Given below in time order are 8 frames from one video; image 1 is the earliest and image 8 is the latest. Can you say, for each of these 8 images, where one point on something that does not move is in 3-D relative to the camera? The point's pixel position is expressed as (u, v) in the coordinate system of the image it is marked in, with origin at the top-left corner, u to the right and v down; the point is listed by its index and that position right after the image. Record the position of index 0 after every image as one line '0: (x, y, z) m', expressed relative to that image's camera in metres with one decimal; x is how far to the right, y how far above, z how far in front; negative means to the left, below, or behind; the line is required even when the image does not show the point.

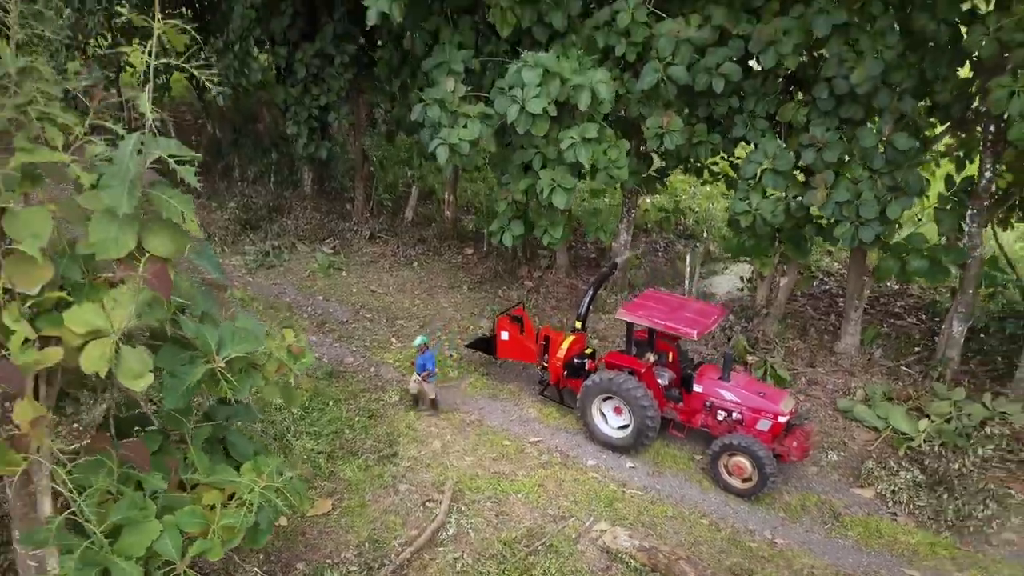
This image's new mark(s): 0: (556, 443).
0: (+0.3, -1.0, +5.3) m
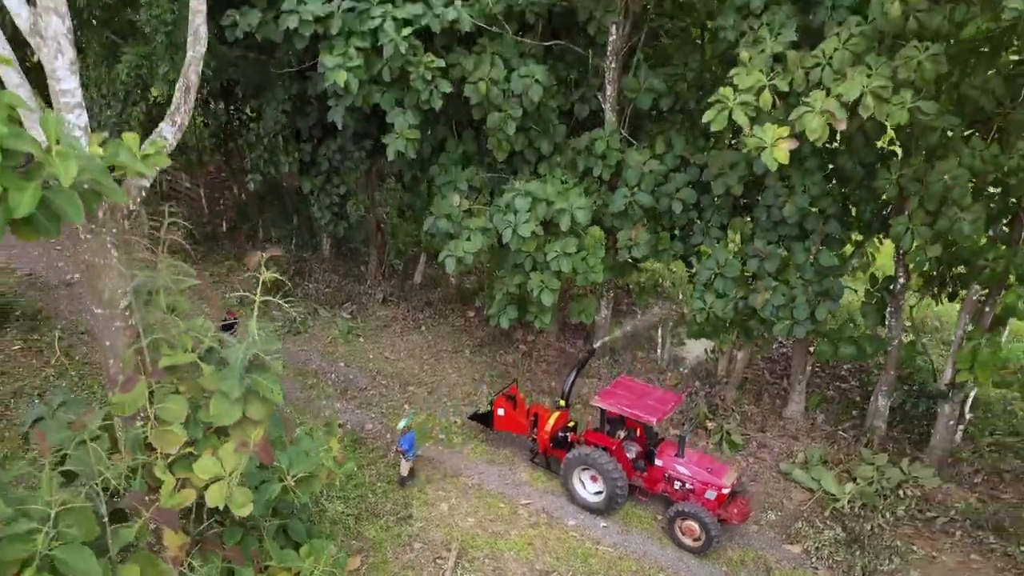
0: (+0.2, -1.7, +6.4) m
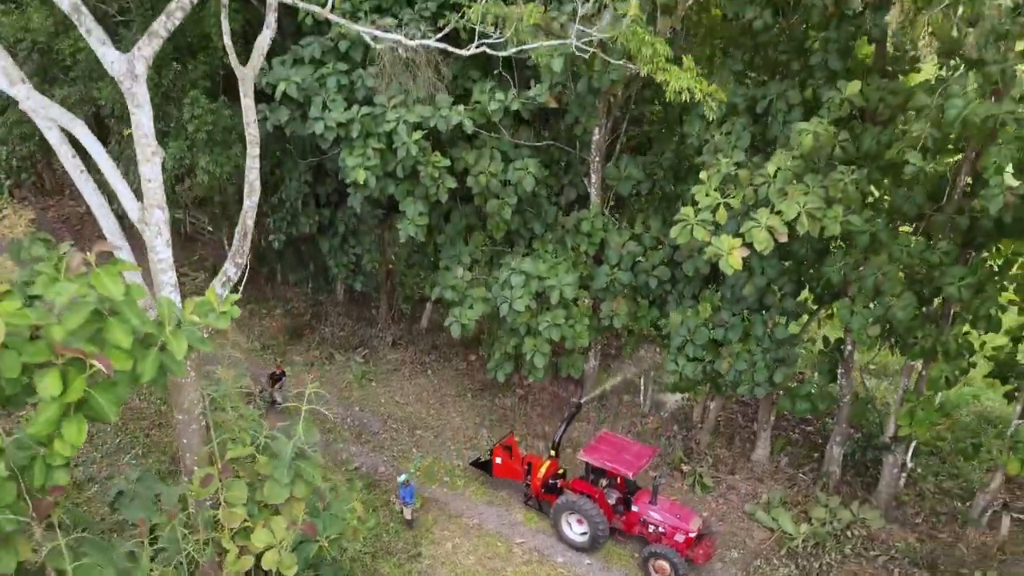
0: (+0.2, -2.3, +7.4) m
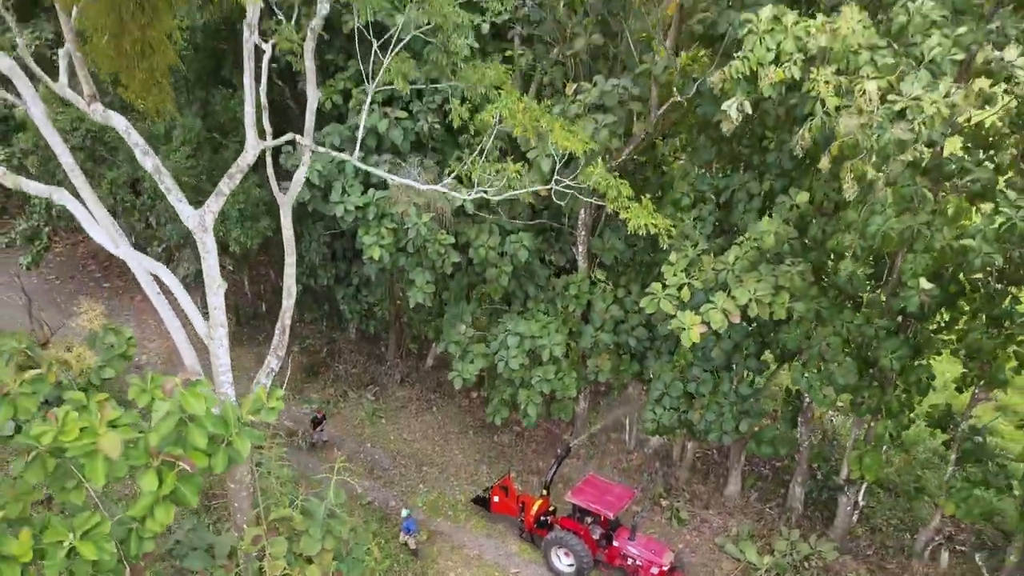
0: (+0.2, -2.9, +8.3) m
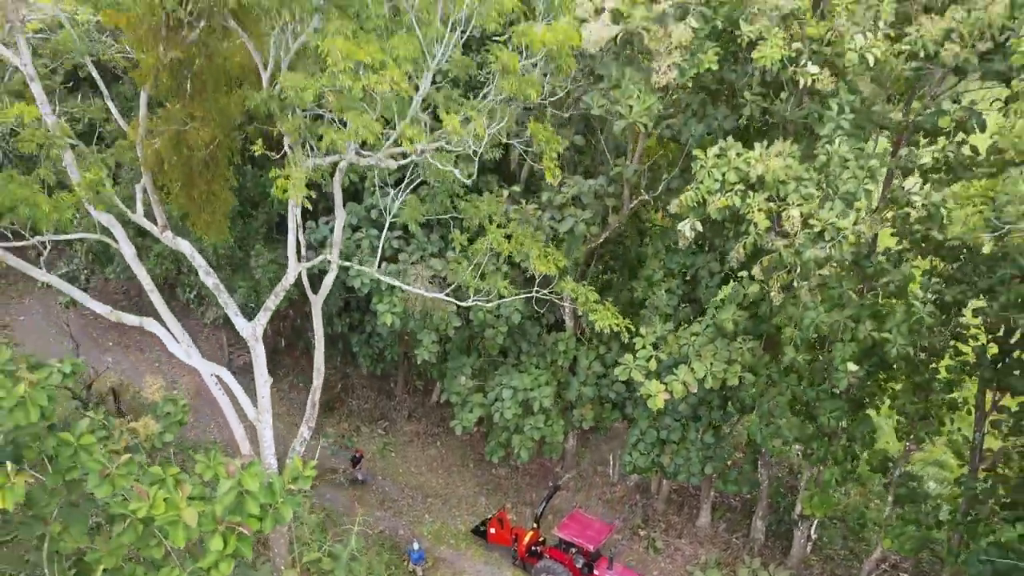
0: (+0.1, -3.6, +9.5) m
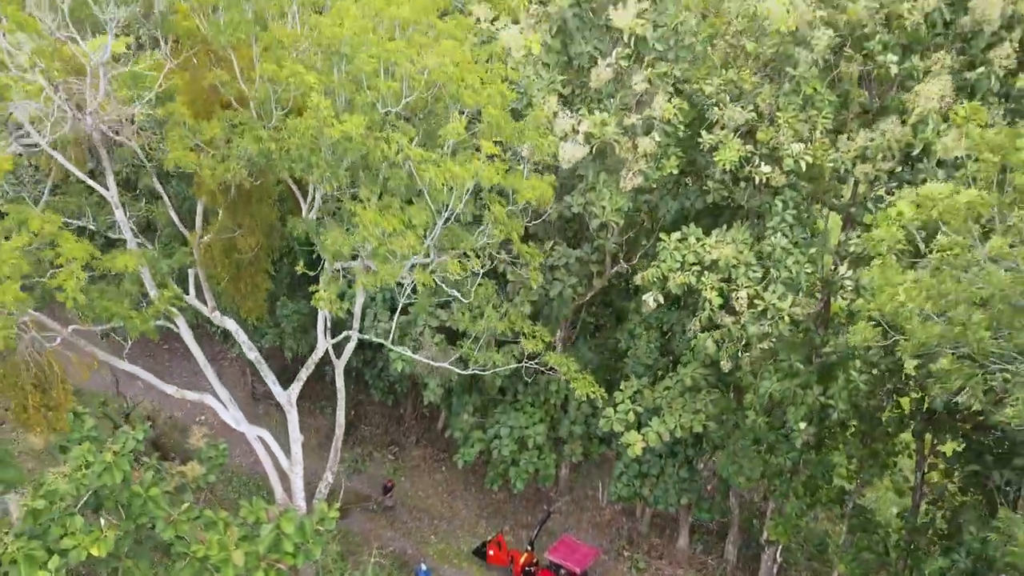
0: (0.0, -4.2, +10.7) m
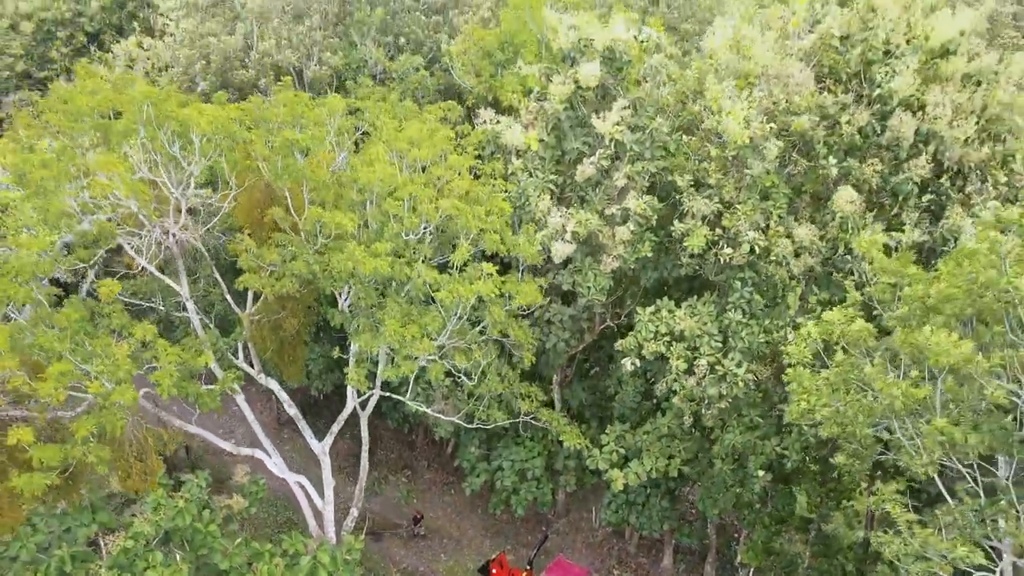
0: (0.0, -4.9, +12.1) m
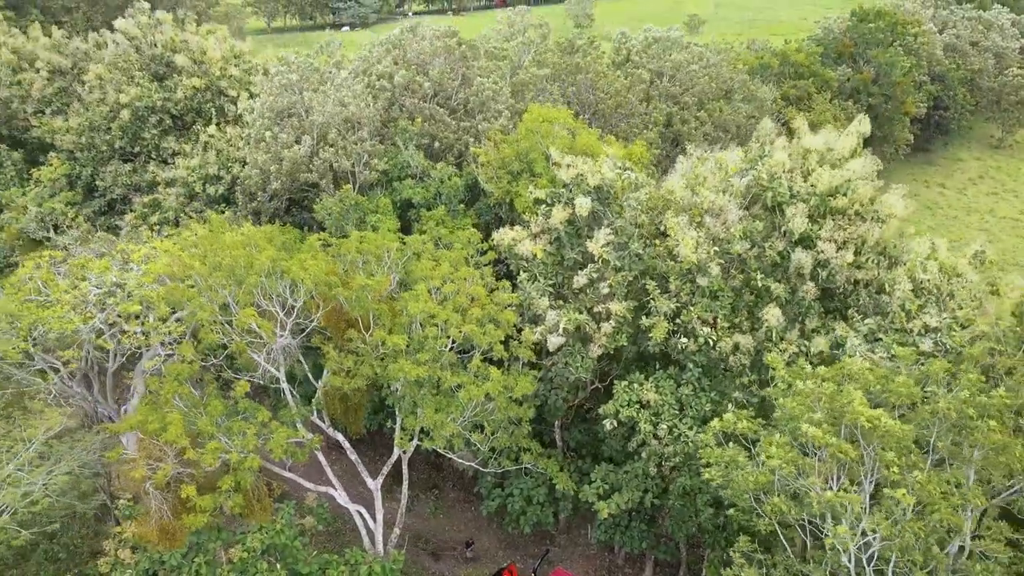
0: (+0.2, -6.1, +15.0) m
